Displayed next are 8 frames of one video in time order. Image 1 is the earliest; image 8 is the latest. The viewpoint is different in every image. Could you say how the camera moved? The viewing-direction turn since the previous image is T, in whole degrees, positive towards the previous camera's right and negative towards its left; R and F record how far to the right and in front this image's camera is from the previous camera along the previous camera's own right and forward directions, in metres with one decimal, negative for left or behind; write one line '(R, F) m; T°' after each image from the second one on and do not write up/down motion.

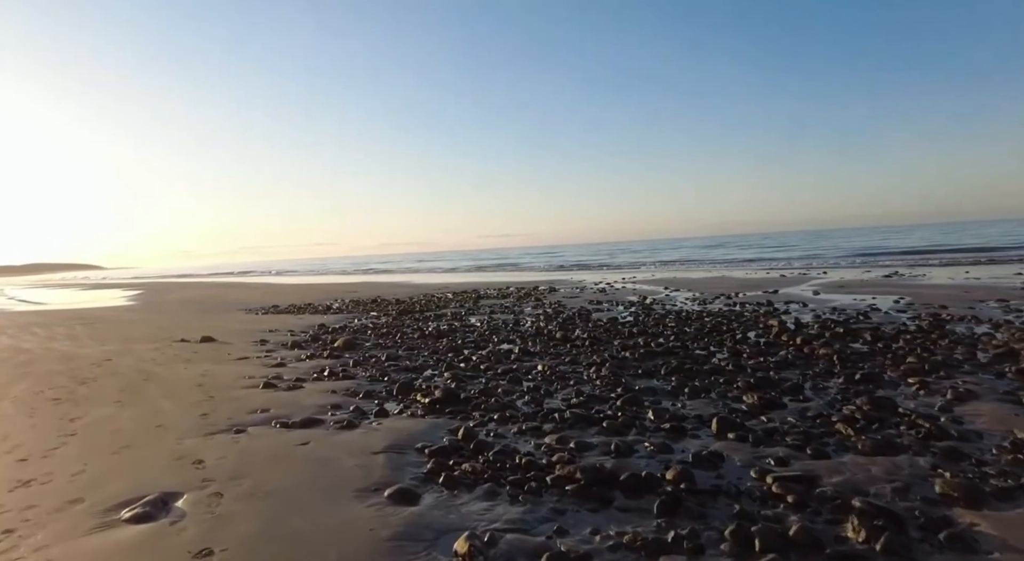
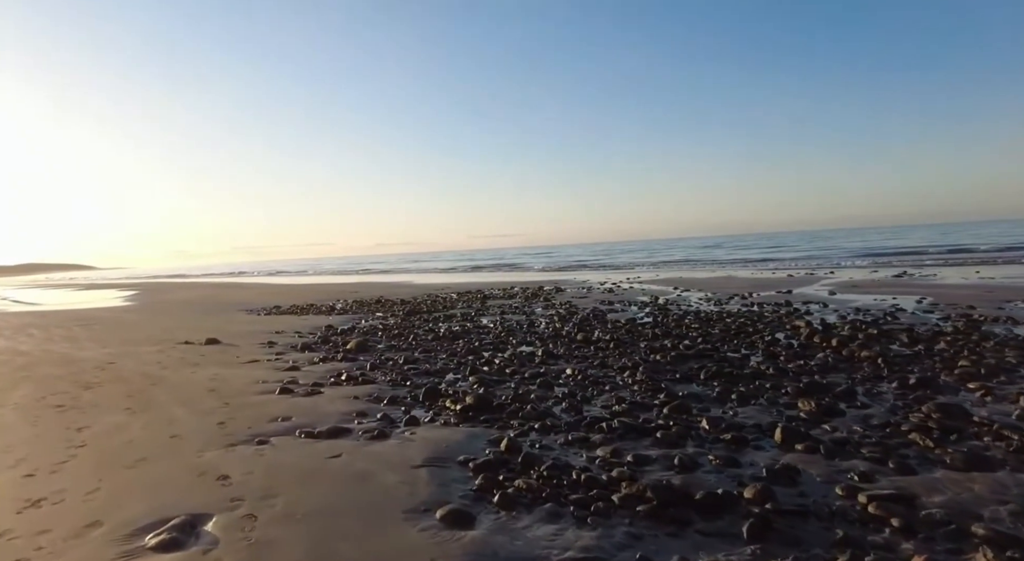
(-0.4, +0.4) m; 0°
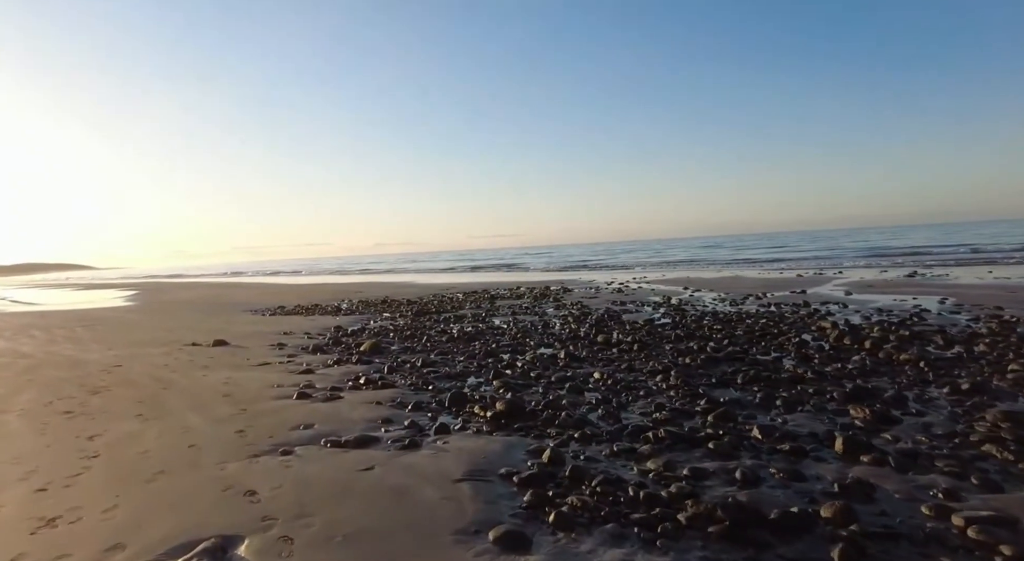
(-0.3, +0.3) m; 0°
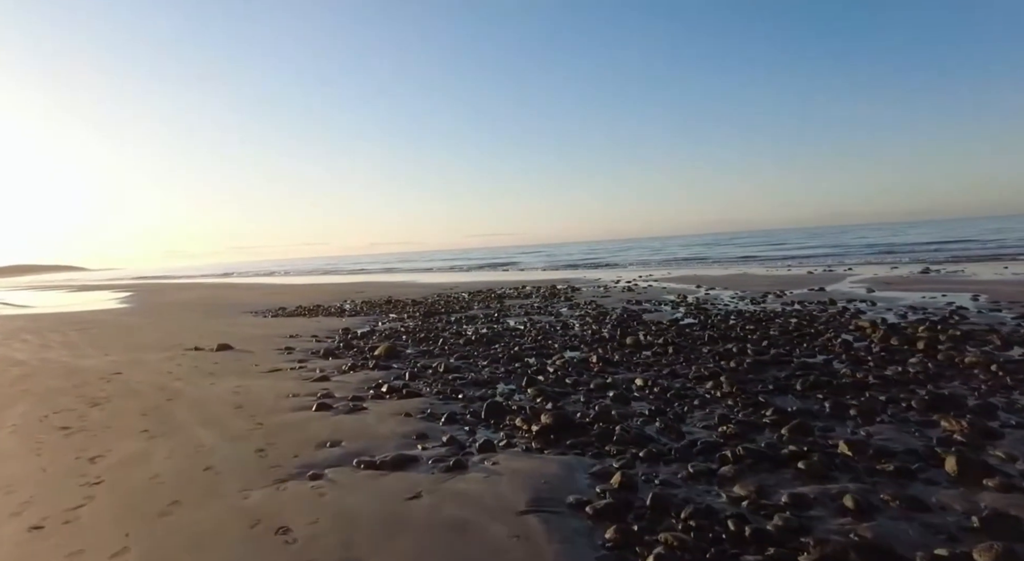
(-0.5, +0.6) m; 0°
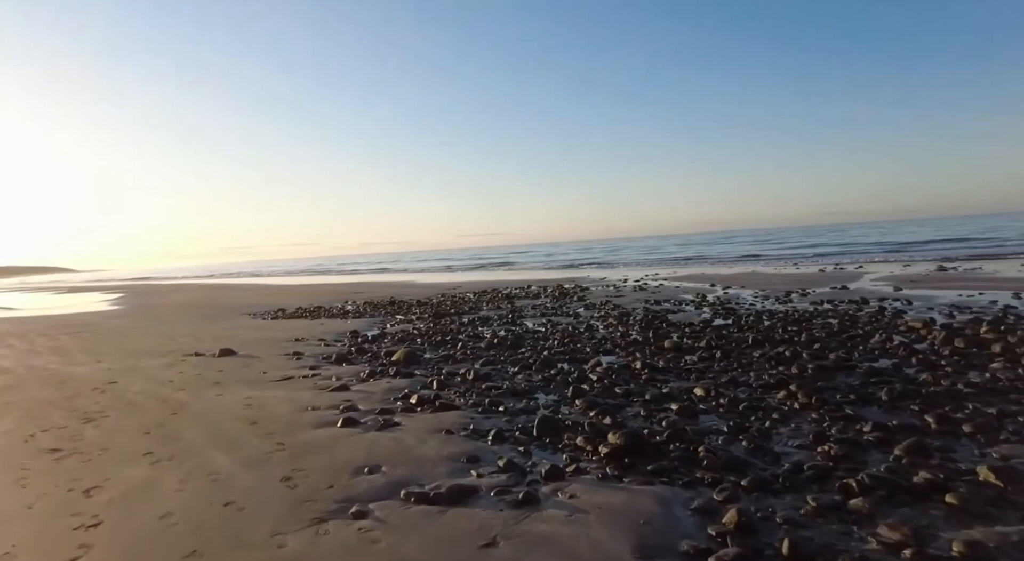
(-0.6, +0.7) m; +1°
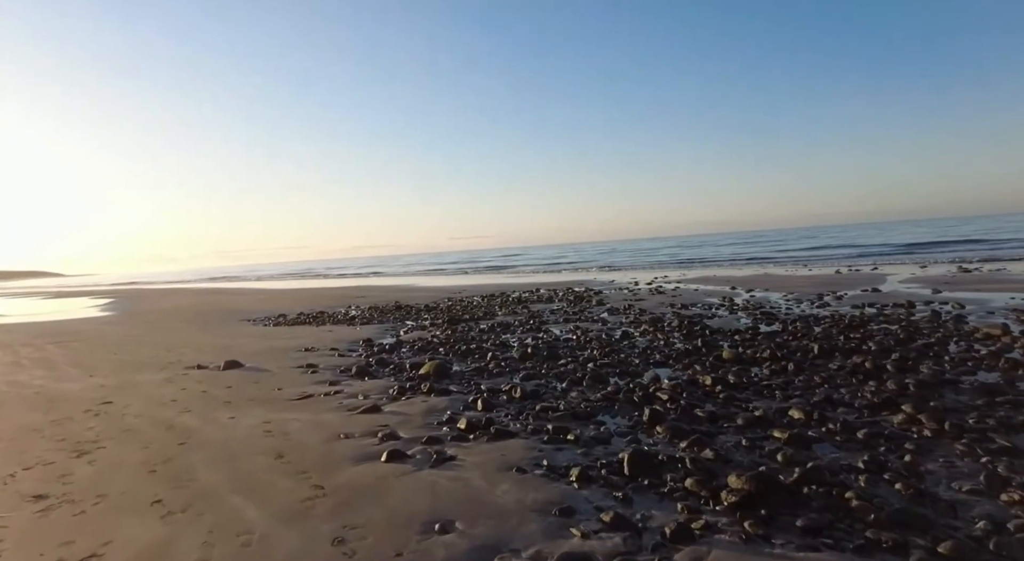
(-0.7, +0.9) m; +1°
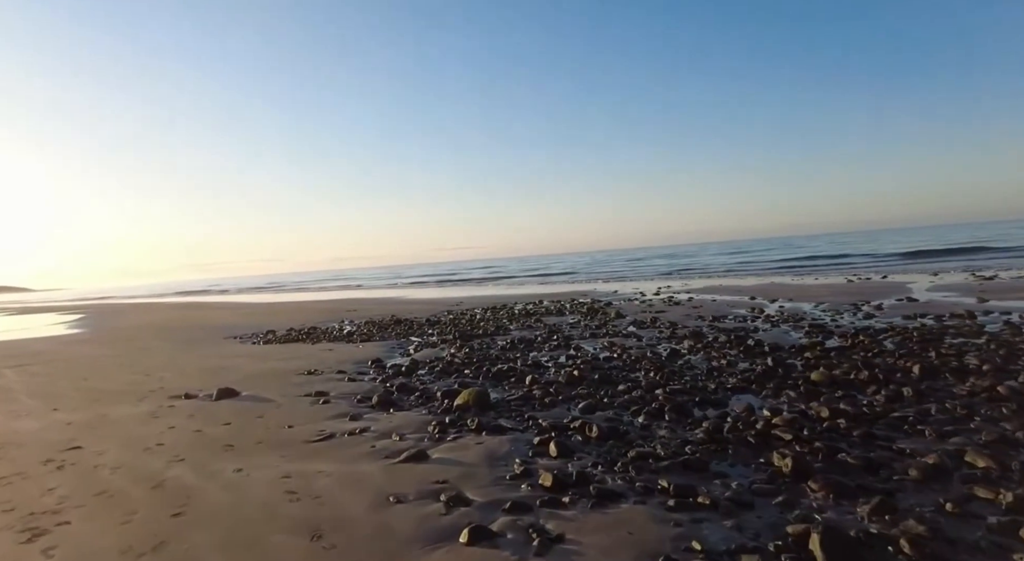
(-0.9, +1.3) m; +2°
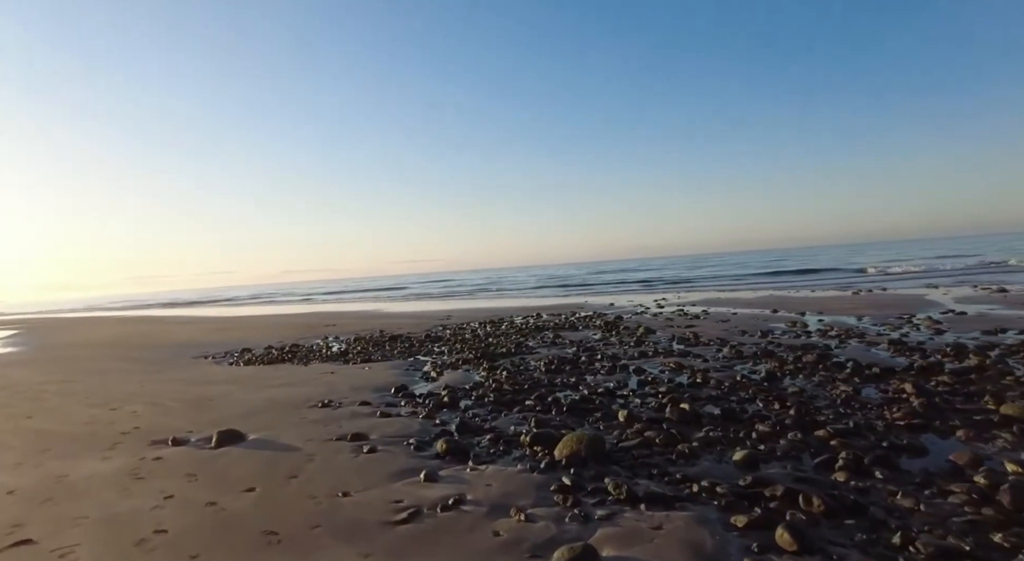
(-1.5, +1.8) m; +4°
